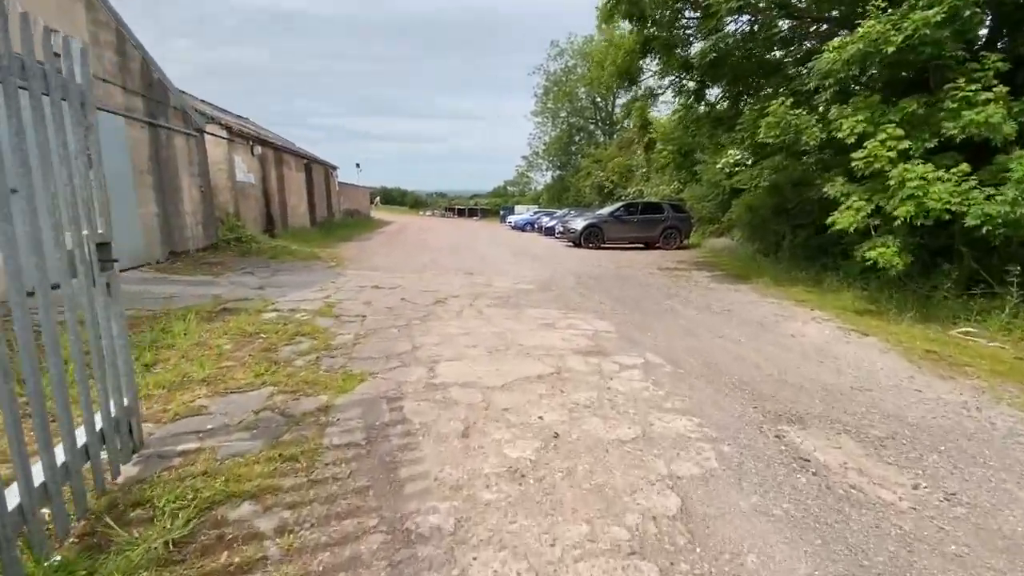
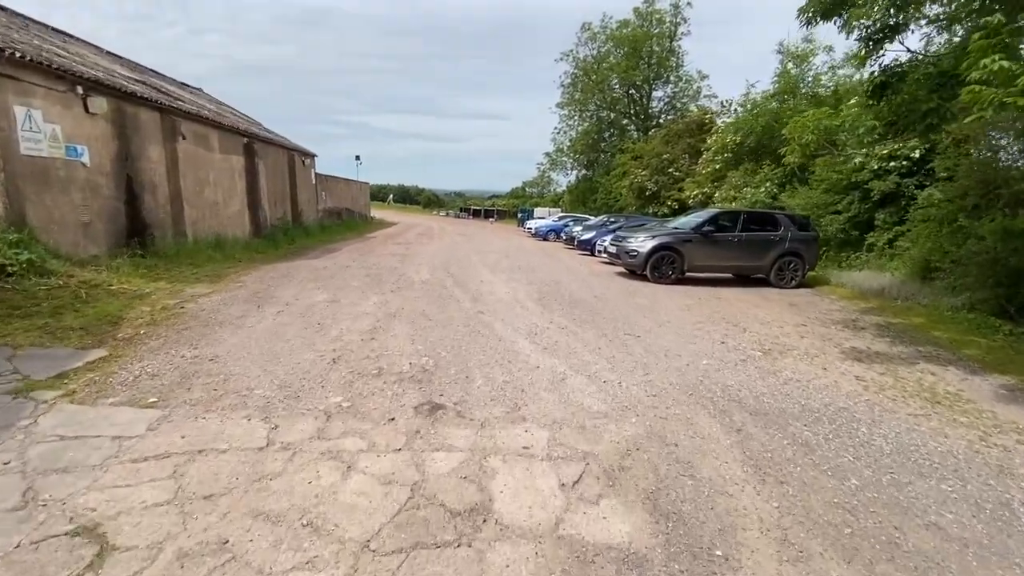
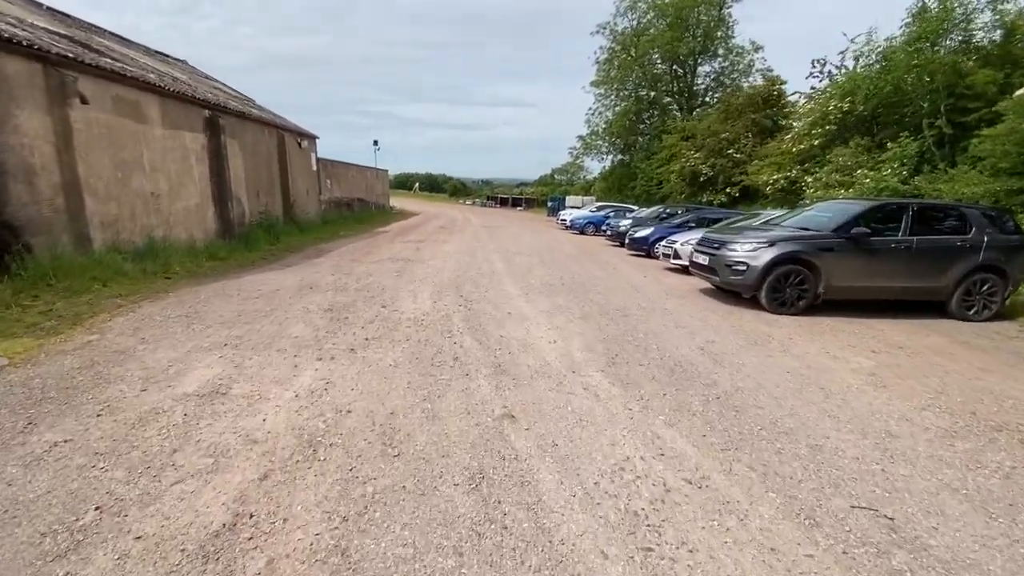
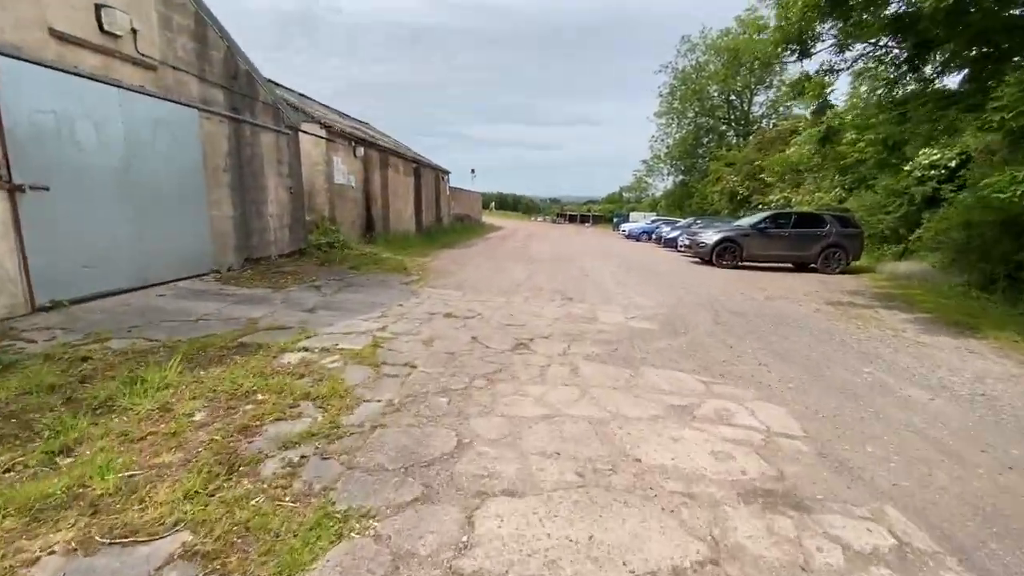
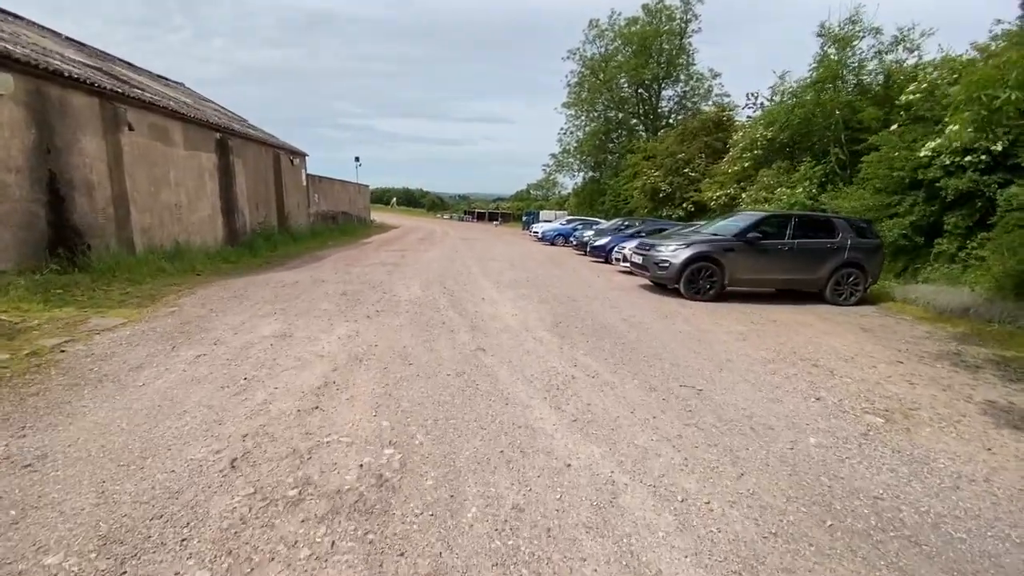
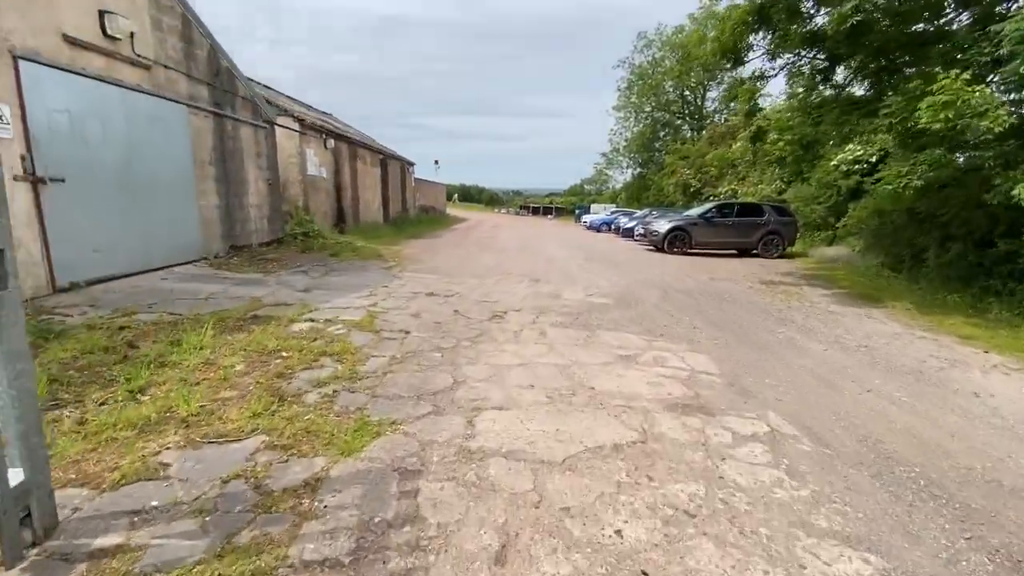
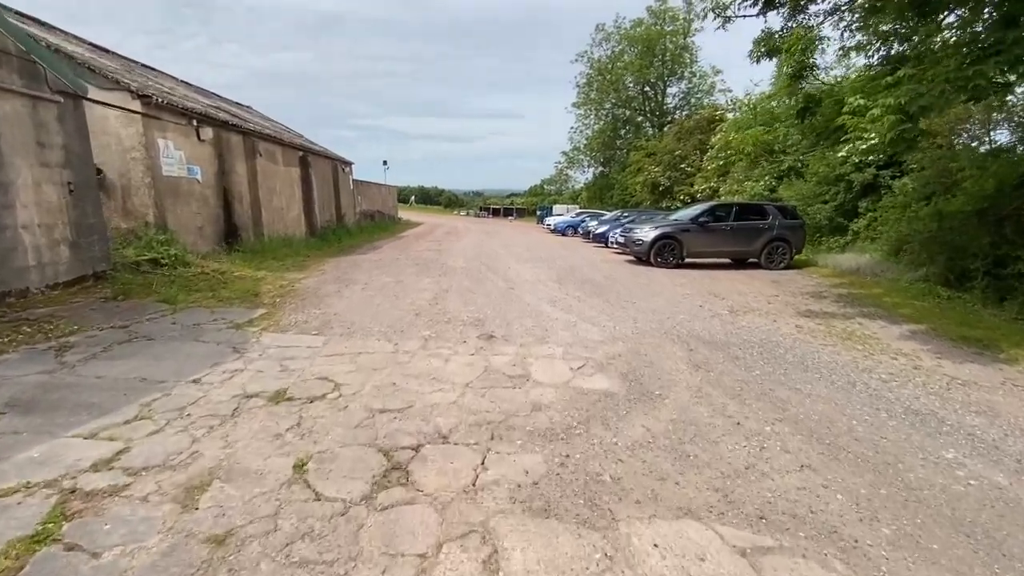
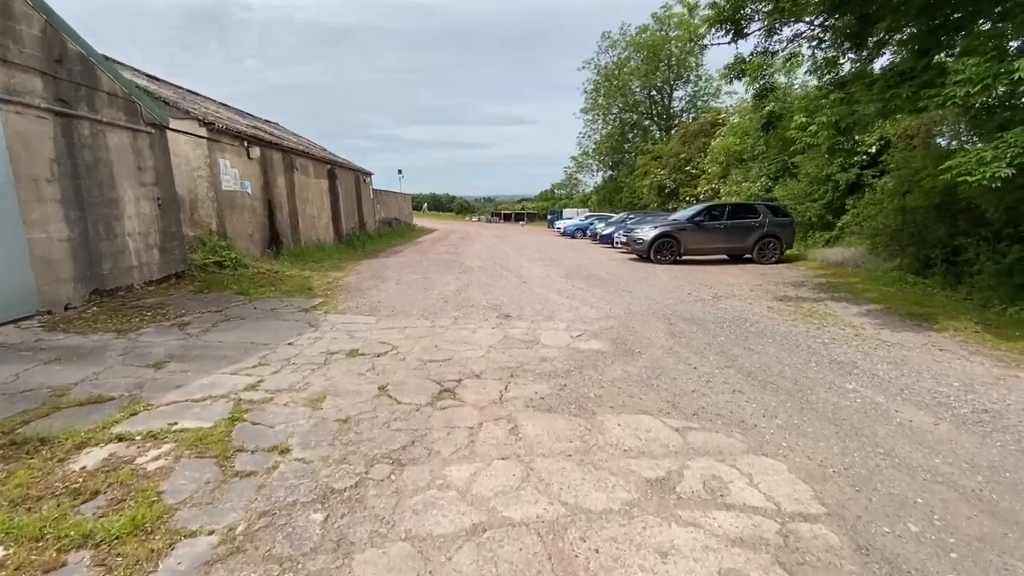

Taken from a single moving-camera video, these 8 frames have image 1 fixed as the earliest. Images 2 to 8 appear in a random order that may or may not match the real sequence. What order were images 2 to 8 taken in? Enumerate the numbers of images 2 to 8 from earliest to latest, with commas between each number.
6, 4, 8, 7, 2, 5, 3
